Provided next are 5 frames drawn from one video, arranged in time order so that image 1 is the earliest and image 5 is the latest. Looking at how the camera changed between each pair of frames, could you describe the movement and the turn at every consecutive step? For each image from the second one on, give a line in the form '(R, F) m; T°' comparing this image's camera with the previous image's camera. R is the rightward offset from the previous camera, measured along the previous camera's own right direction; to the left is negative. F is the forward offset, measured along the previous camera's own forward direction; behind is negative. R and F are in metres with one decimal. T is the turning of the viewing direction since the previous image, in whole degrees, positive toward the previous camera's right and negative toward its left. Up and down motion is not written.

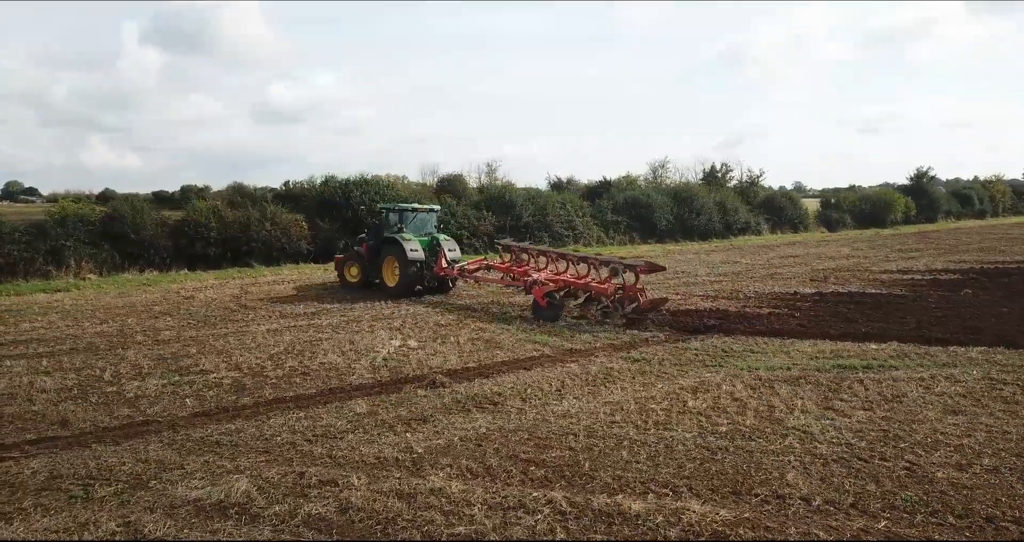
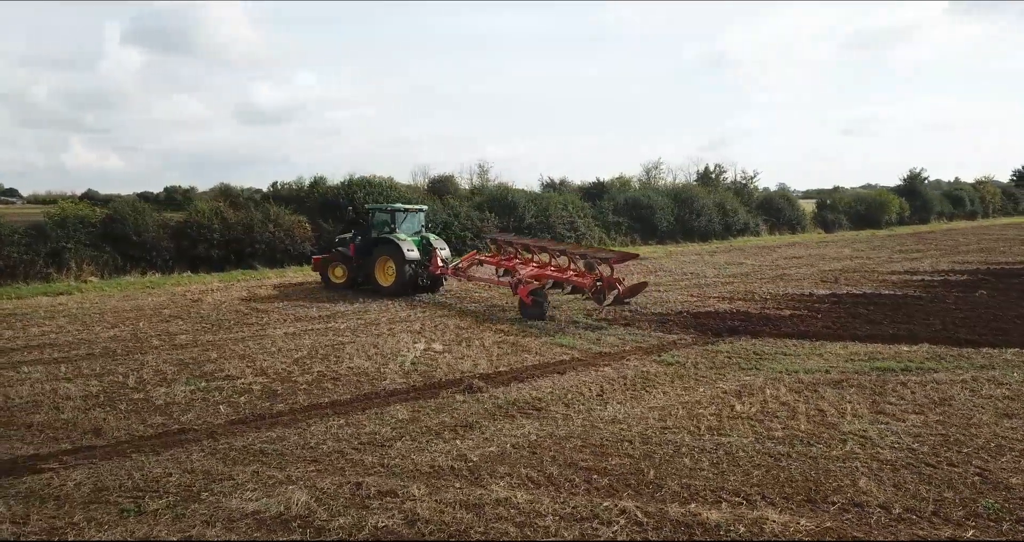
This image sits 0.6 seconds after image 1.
(-0.4, +0.1) m; +1°
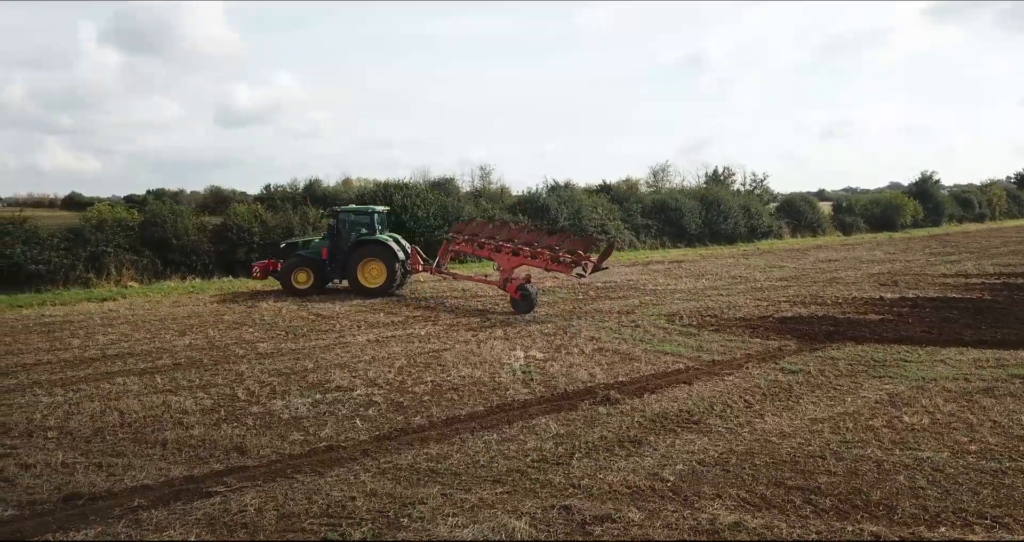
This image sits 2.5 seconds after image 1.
(-1.2, +0.3) m; +1°
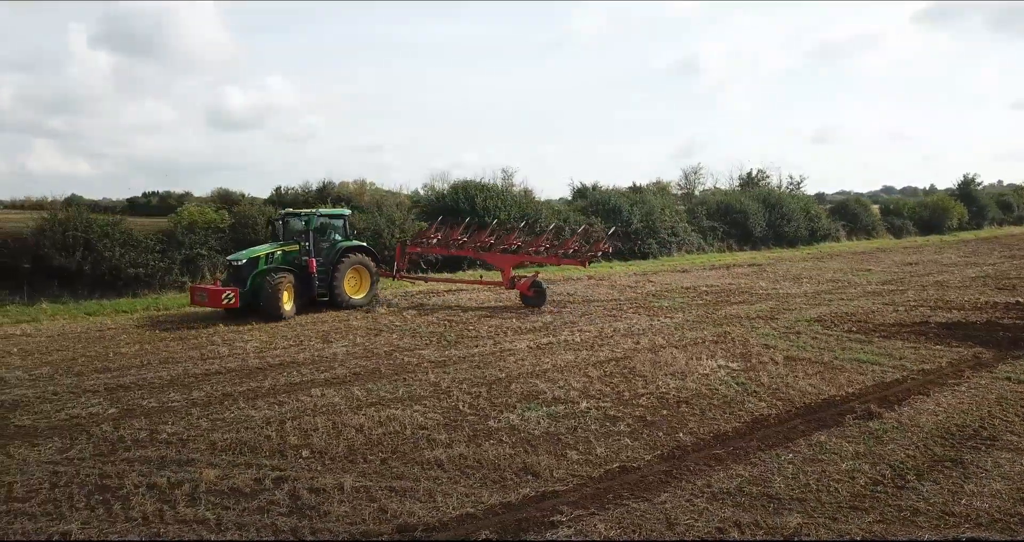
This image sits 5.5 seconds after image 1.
(-1.8, +0.4) m; 0°
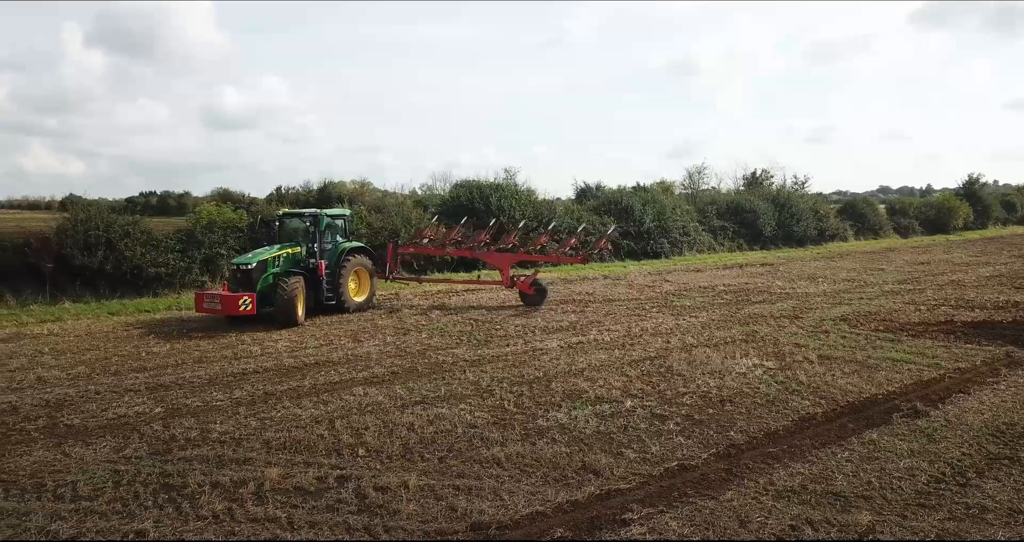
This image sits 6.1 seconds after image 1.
(-0.4, 0.0) m; 0°
